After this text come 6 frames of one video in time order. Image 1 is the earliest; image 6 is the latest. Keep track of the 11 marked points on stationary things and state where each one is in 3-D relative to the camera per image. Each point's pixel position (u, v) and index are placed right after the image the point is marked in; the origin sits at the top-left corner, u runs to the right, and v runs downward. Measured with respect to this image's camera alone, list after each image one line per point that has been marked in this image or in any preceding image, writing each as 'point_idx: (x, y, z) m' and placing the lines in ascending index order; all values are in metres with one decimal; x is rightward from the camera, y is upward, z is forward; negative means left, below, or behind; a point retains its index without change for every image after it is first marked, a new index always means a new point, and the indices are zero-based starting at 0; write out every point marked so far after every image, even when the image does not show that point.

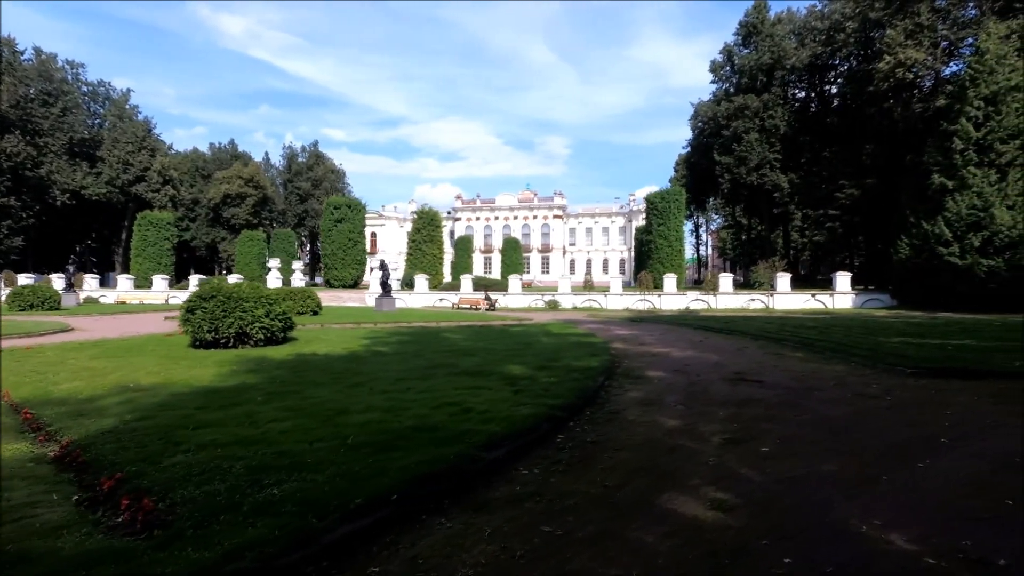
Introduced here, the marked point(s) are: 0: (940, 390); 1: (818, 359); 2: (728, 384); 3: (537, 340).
0: (+6.6, -1.6, +8.3) m
1: (+6.5, -1.5, +11.6) m
2: (+3.6, -1.6, +9.0) m
3: (+0.6, -1.4, +14.1) m
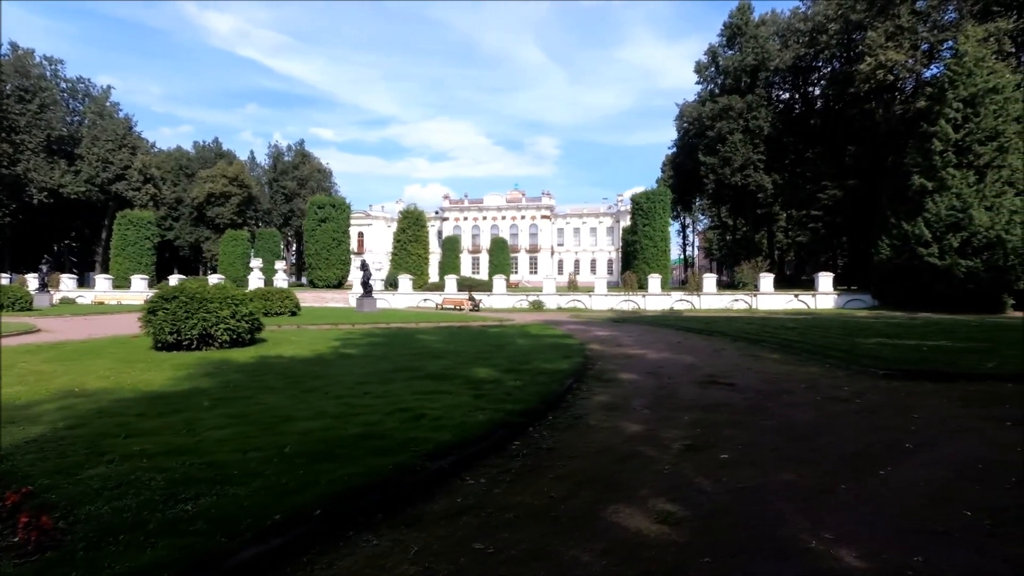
0: (+6.0, -1.6, +8.2) m
1: (+5.9, -1.6, +11.5) m
2: (+3.0, -1.6, +8.8) m
3: (0.0, -1.4, +13.9) m
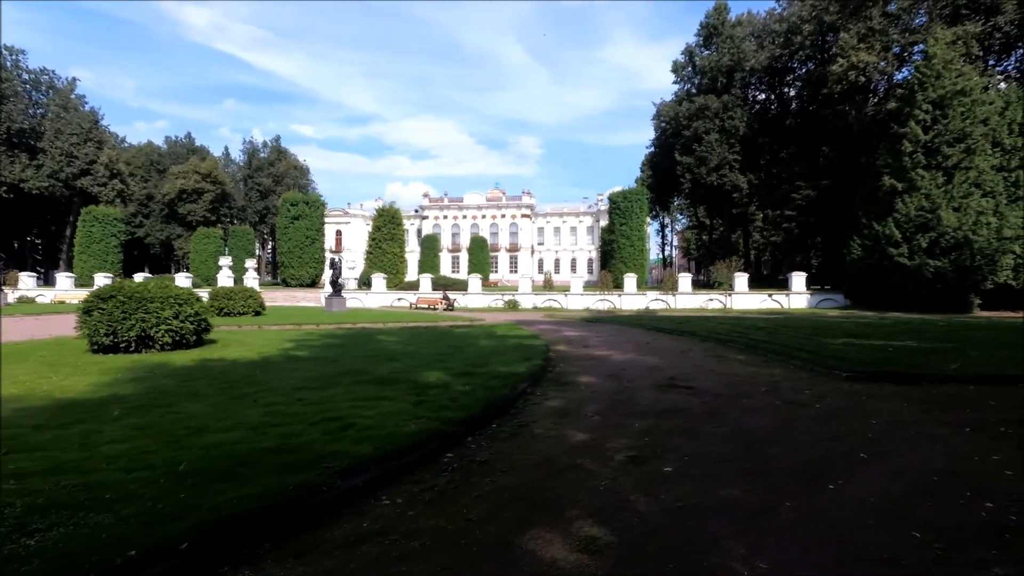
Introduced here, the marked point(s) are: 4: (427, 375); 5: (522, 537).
0: (+5.3, -1.6, +7.9) m
1: (+5.1, -1.6, +11.2) m
2: (+2.2, -1.6, +8.5) m
3: (-0.9, -1.4, +13.5) m
4: (-1.4, -1.4, +8.8) m
5: (+0.1, -1.6, +3.6) m
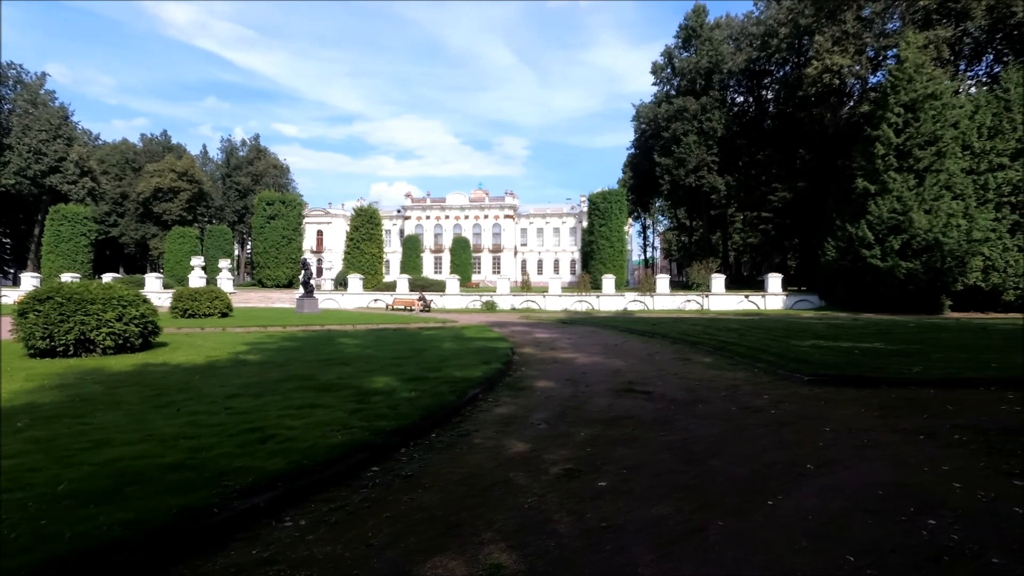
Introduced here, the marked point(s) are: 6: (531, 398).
0: (+4.5, -1.6, +7.8) m
1: (+4.3, -1.6, +11.0) m
2: (+1.5, -1.6, +8.2) m
3: (-1.8, -1.4, +13.1) m
4: (-2.1, -1.4, +8.4) m
5: (-0.5, -1.7, +3.3) m
6: (+0.3, -1.7, +8.3) m
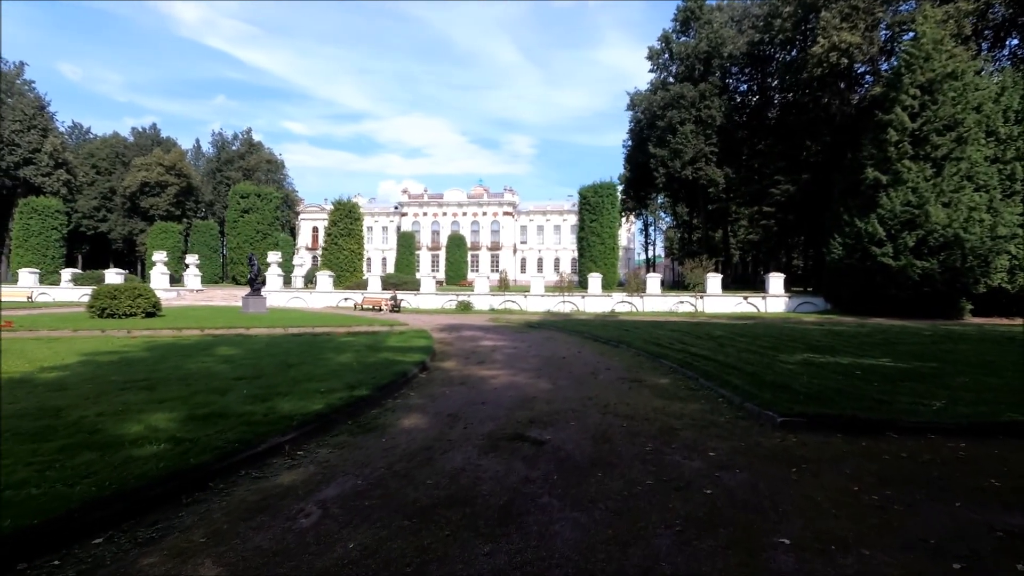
0: (+2.7, -1.6, +5.0) m
1: (+2.5, -1.6, +8.3) m
2: (-0.3, -1.6, +5.5) m
3: (-3.5, -1.4, +10.5) m
4: (-3.9, -1.4, +5.8) m
5: (-2.4, -1.7, +0.6) m
6: (-1.5, -1.7, +5.7) m
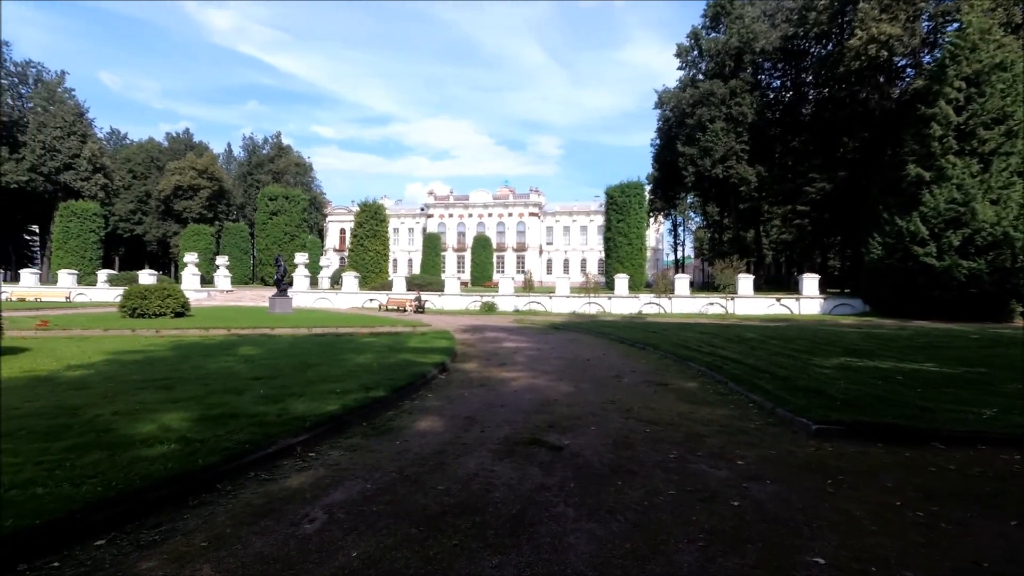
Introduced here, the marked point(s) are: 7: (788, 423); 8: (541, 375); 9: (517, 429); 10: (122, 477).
0: (+2.9, -1.6, +4.7) m
1: (+2.8, -1.6, +8.0) m
2: (-0.1, -1.6, +5.3) m
3: (-3.1, -1.4, +10.4) m
4: (-3.7, -1.4, +5.7) m
5: (-2.5, -1.6, +0.5) m
6: (-1.3, -1.6, +5.5) m
7: (+3.2, -1.6, +6.4) m
8: (+0.6, -1.6, +10.1) m
9: (+0.1, -1.6, +6.3) m
10: (-3.0, -1.5, +4.3) m
